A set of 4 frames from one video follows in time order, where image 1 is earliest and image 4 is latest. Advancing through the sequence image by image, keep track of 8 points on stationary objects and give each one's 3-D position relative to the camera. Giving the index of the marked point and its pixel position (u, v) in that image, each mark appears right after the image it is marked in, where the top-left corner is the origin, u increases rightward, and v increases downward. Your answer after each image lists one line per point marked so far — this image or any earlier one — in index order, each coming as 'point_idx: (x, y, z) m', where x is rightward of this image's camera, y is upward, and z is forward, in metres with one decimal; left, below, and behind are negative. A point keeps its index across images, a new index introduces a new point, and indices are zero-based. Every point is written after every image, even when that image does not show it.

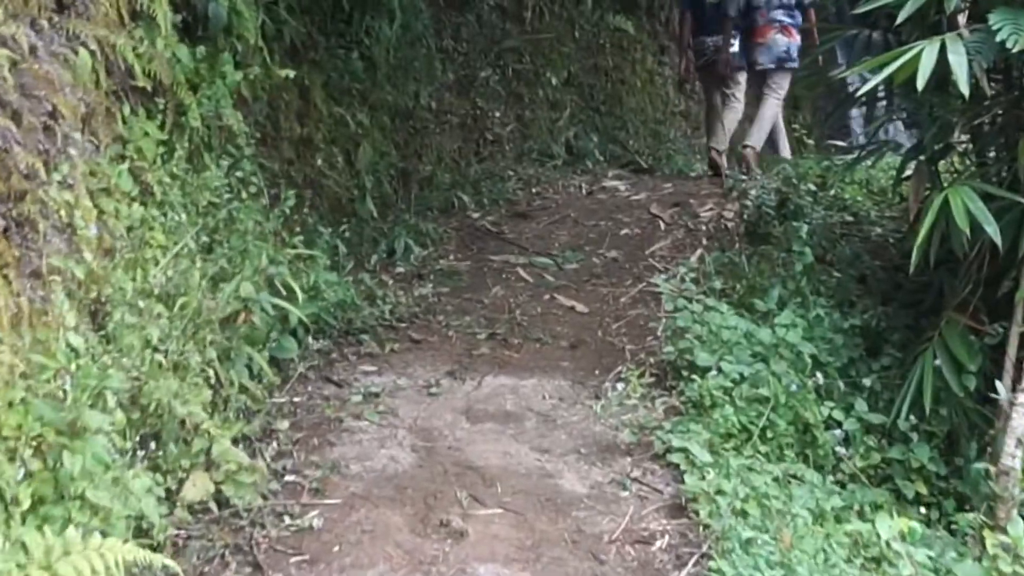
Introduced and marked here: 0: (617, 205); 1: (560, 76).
0: (+0.3, +0.2, +5.4) m
1: (+0.2, +0.8, +6.8) m
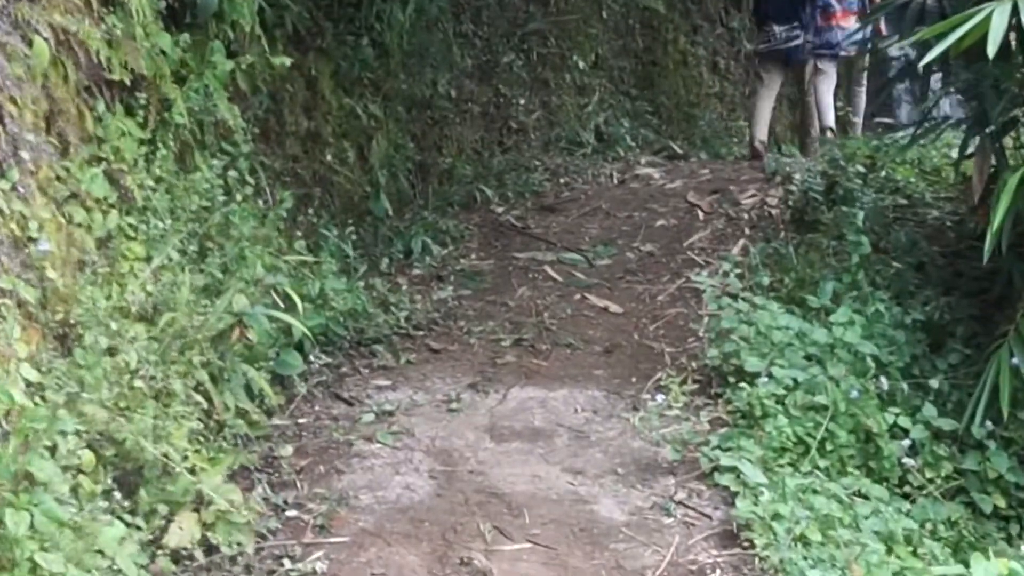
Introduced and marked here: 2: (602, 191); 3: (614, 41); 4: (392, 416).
0: (+0.4, +0.3, +5.1) m
1: (+0.3, +0.8, +6.5) m
2: (+0.3, +0.3, +5.2) m
3: (+0.4, +0.9, +6.8) m
4: (-0.2, -0.2, +3.5) m
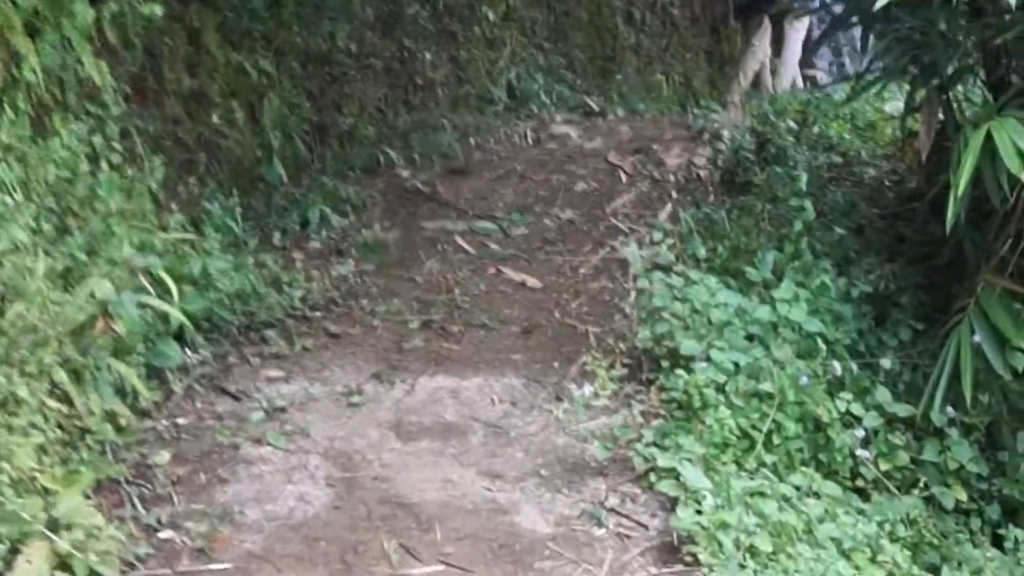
0: (+0.1, +0.3, +4.7) m
1: (0.0, +0.9, +6.1) m
2: (0.0, +0.4, +4.8) m
3: (+0.1, +1.0, +6.4) m
4: (-0.4, -0.2, +3.1) m
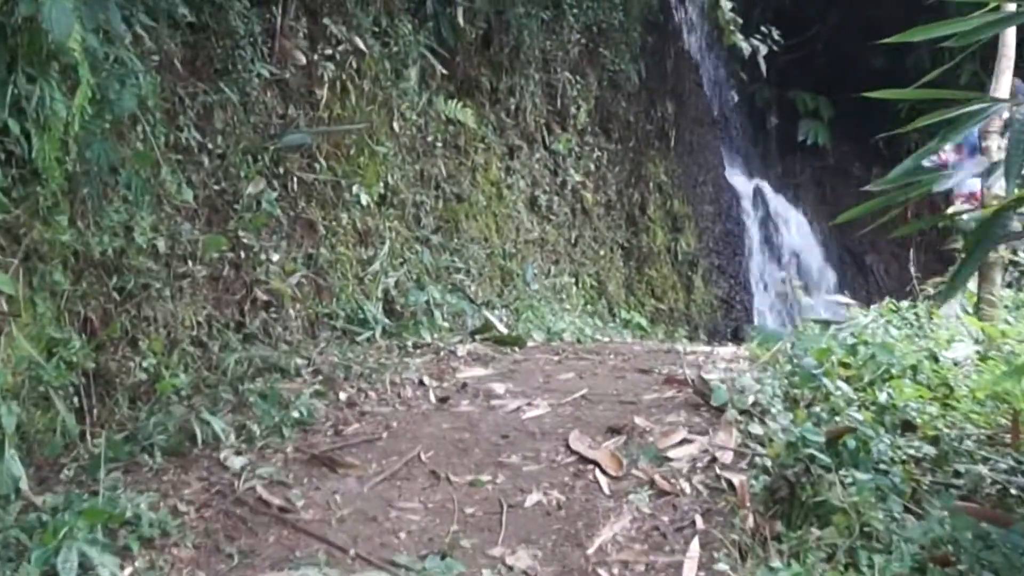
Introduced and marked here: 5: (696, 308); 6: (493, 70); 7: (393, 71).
0: (0.0, -0.2, +2.9) m
1: (-0.3, +0.2, +4.3) m
2: (-0.2, -0.2, +3.0) m
3: (-0.3, +0.3, +4.7) m
4: (-0.4, -0.6, +1.2) m
5: (+0.7, -0.1, +6.7) m
6: (-0.1, +0.6, +5.4) m
7: (-0.3, +0.5, +4.6) m
